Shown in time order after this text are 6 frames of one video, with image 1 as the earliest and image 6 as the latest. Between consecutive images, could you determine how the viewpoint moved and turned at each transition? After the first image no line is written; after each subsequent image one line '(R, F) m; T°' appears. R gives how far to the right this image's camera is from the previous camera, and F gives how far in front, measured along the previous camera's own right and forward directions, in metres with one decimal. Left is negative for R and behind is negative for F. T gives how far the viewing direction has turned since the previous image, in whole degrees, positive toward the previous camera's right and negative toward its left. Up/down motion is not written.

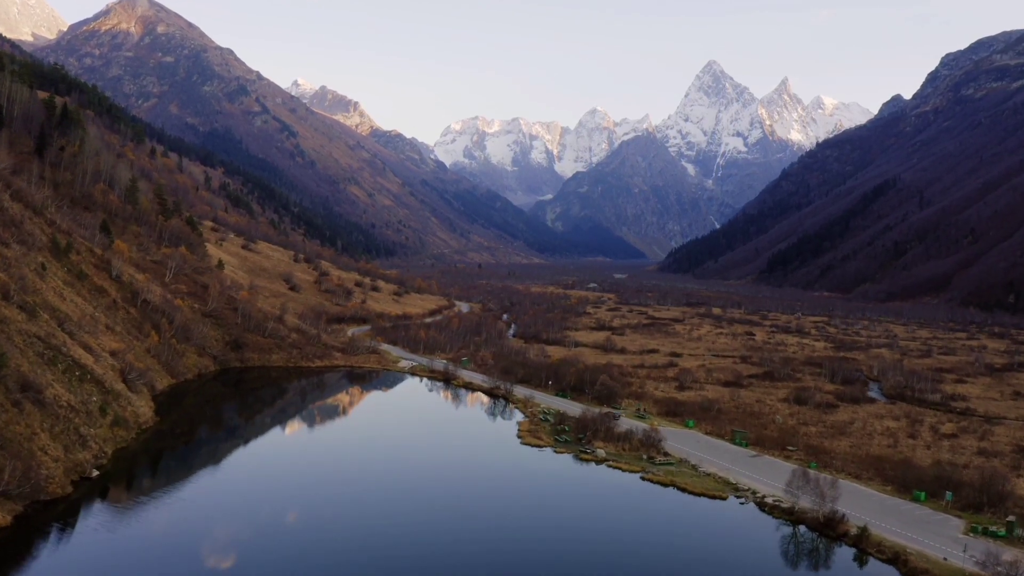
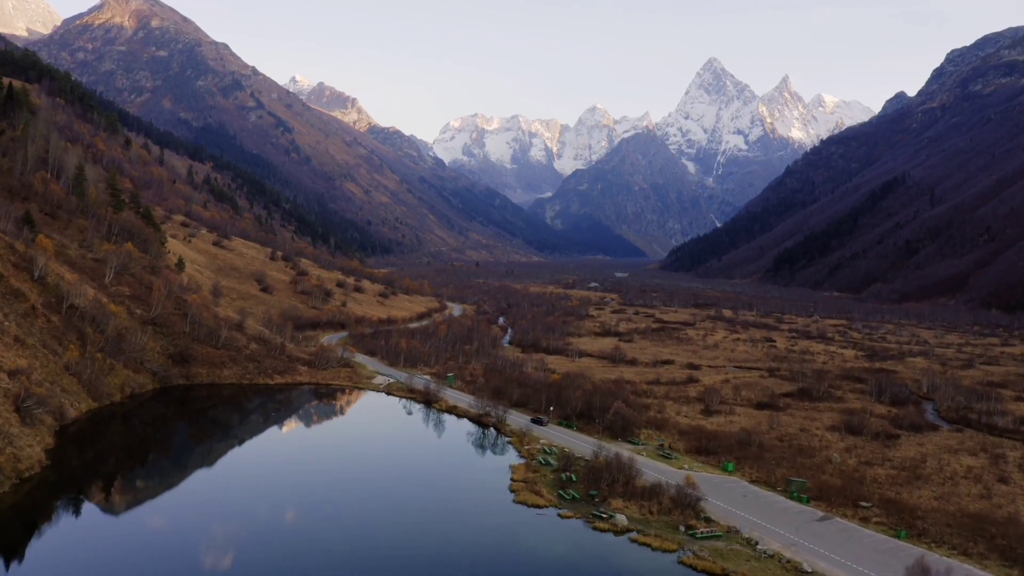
(+0.5, +12.6) m; 0°
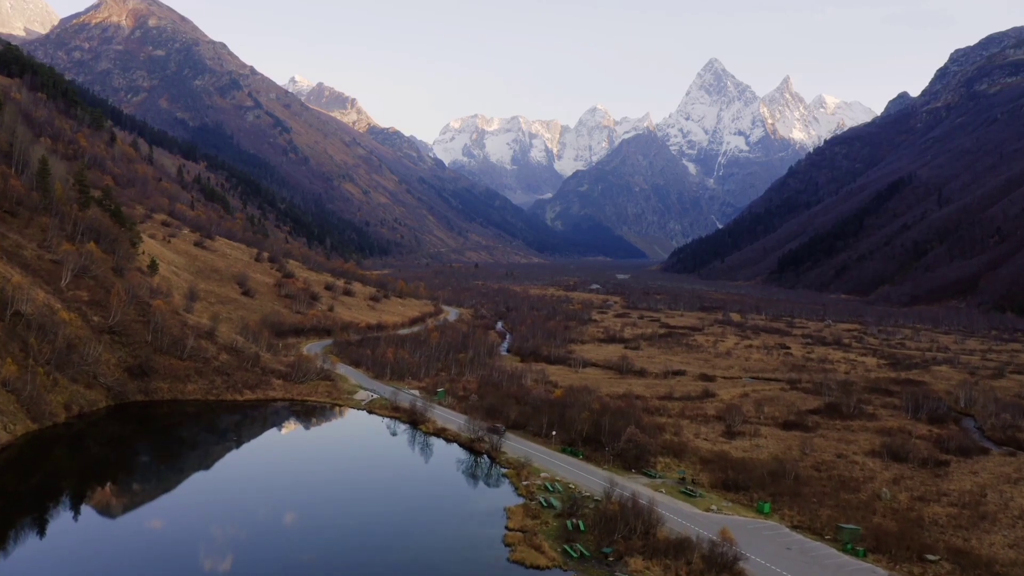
(+0.3, +7.3) m; 0°
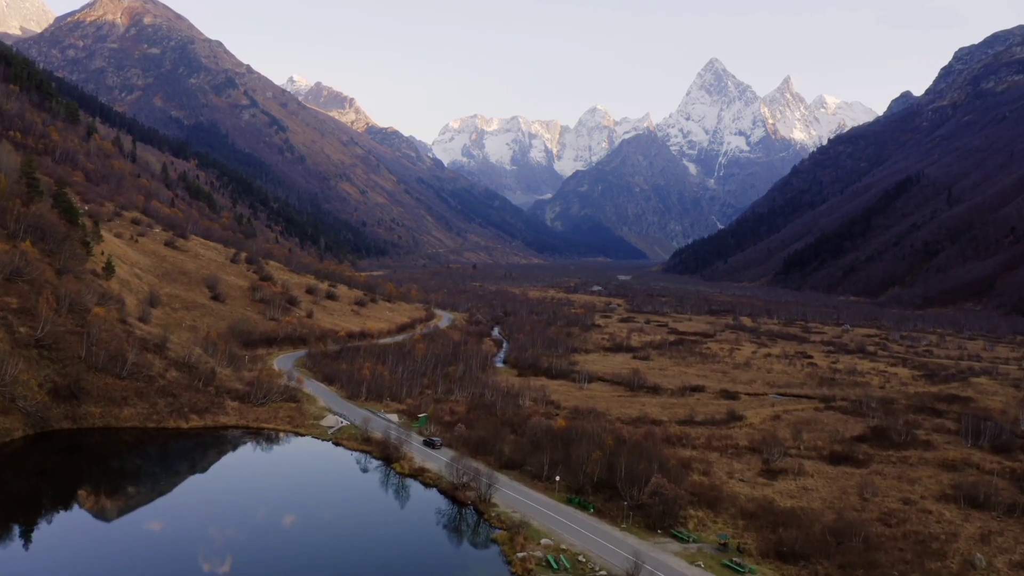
(+0.4, +9.9) m; 0°
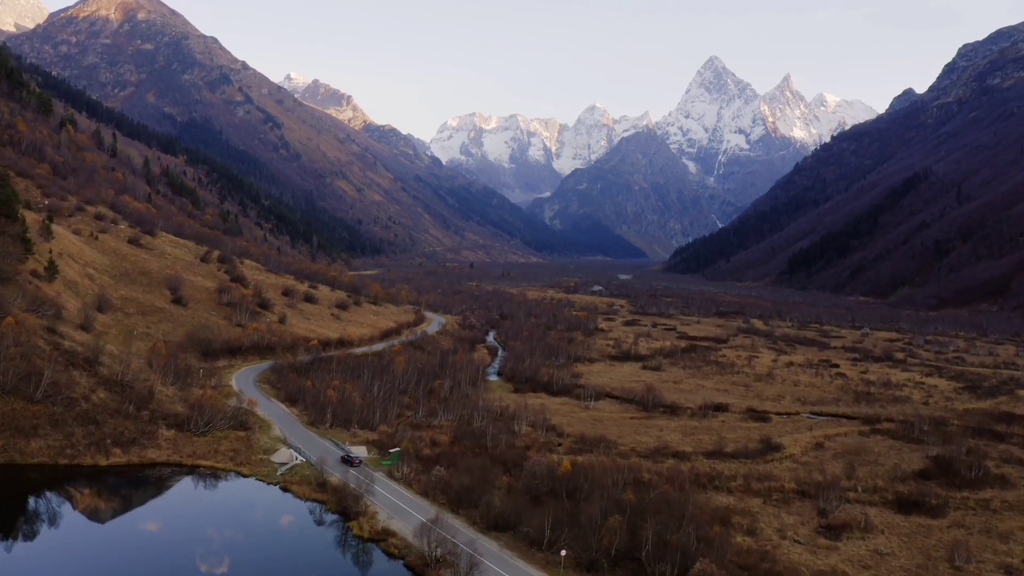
(+0.4, +10.0) m; 0°
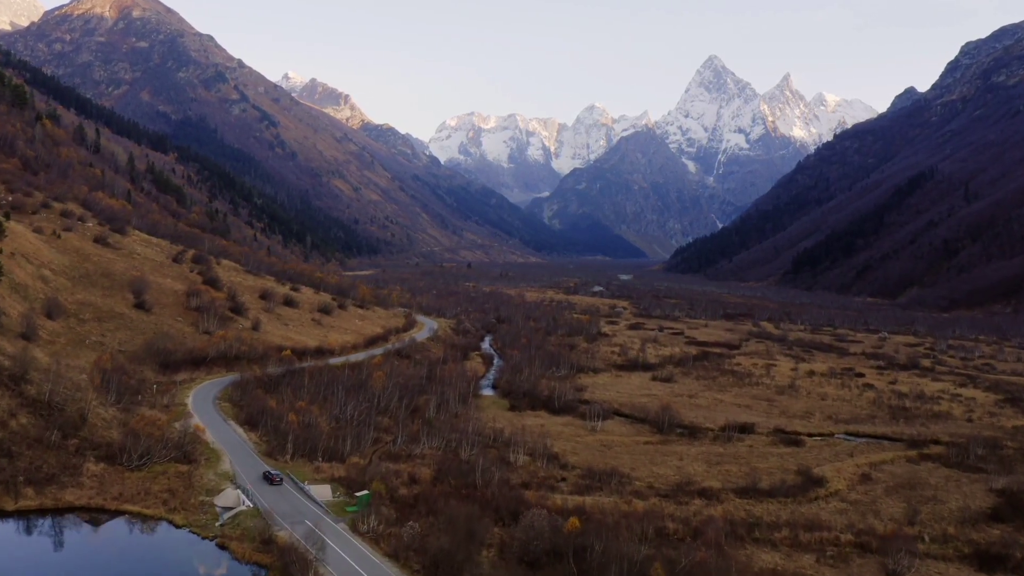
(+0.3, +7.9) m; 0°
